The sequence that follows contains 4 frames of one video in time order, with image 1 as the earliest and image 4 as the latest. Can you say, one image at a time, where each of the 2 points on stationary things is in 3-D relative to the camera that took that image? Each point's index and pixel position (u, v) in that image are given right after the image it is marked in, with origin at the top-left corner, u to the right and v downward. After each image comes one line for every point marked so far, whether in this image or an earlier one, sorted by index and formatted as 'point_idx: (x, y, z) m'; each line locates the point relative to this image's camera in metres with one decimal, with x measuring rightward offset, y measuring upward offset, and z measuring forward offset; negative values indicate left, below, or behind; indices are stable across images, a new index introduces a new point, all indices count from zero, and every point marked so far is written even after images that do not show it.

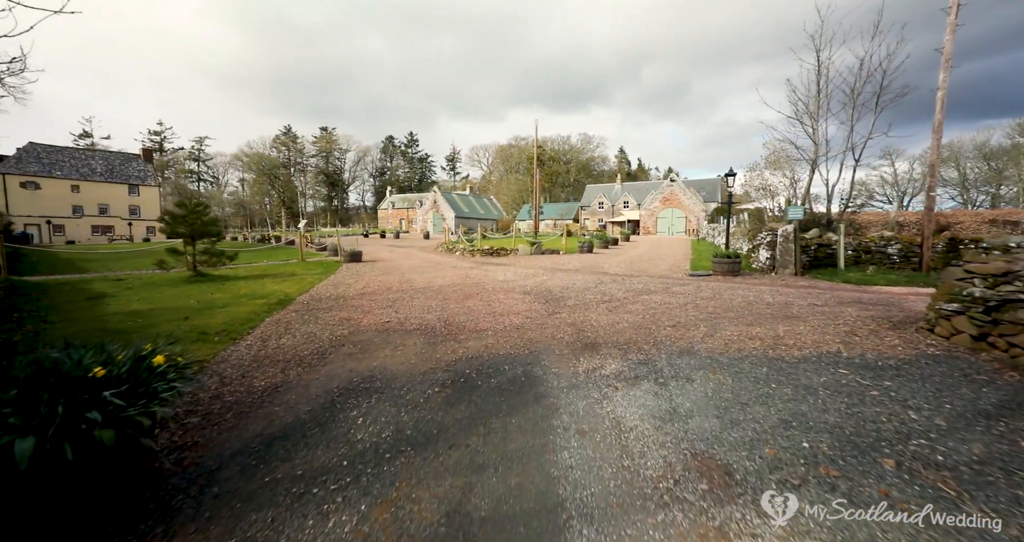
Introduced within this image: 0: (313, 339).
0: (-3.0, -1.1, +6.4) m
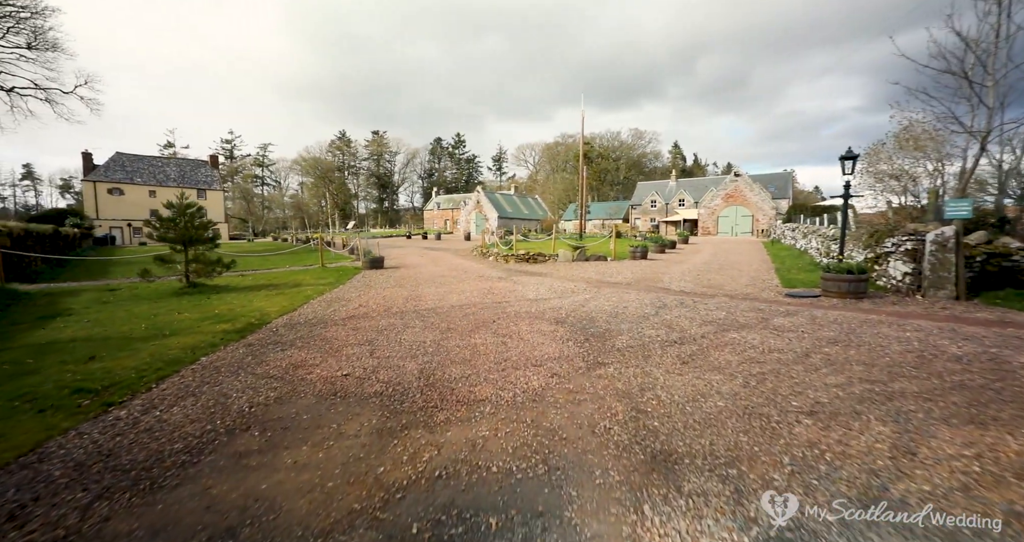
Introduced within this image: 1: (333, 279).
0: (-2.9, -1.4, +4.1) m
1: (-6.3, -0.3, +14.8) m
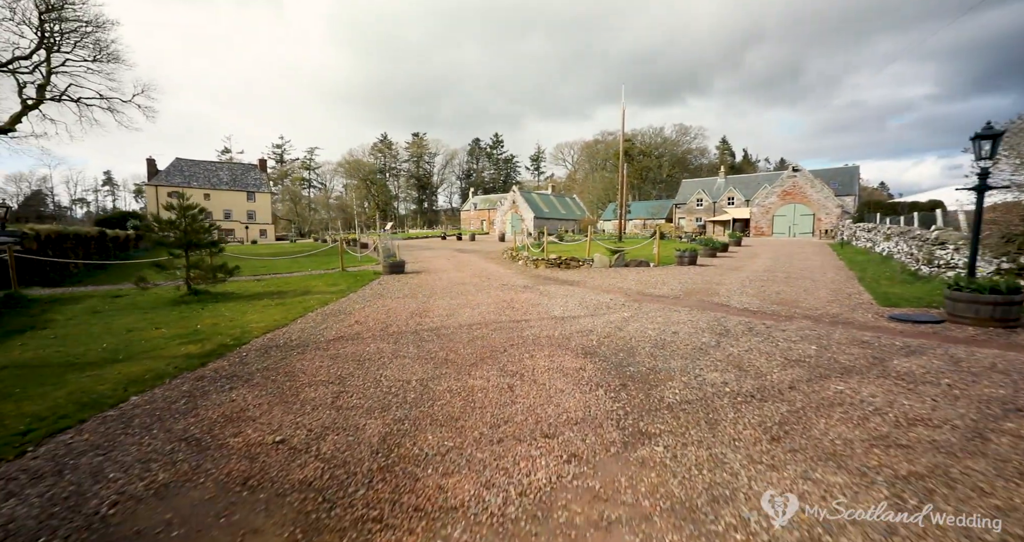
0: (-3.0, -1.6, +2.7) m
1: (-5.4, -0.5, +13.7) m
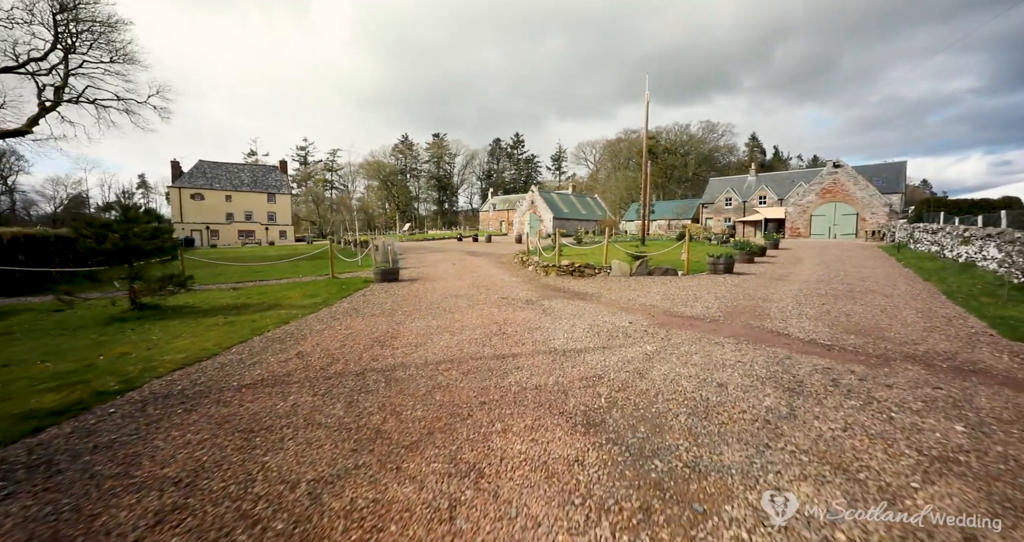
0: (-3.5, -1.9, +0.9) m
1: (-5.4, -0.8, +12.0) m
